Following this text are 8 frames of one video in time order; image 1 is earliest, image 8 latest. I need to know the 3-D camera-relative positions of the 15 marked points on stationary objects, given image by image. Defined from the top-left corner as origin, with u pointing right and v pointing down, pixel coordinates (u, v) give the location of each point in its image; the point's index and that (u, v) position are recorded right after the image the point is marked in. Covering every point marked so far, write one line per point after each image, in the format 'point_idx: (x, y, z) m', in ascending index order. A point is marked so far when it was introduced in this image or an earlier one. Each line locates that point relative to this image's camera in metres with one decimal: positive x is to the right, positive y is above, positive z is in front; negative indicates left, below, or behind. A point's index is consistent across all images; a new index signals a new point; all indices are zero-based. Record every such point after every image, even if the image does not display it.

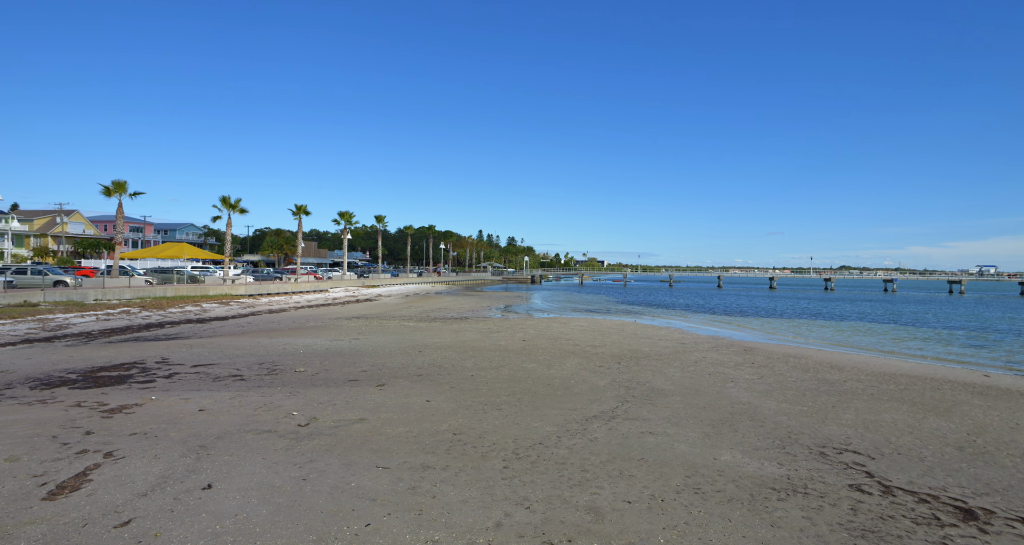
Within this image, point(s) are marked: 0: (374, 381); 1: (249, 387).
0: (-2.4, -1.9, +9.9) m
1: (-4.5, -2.0, +9.4) m
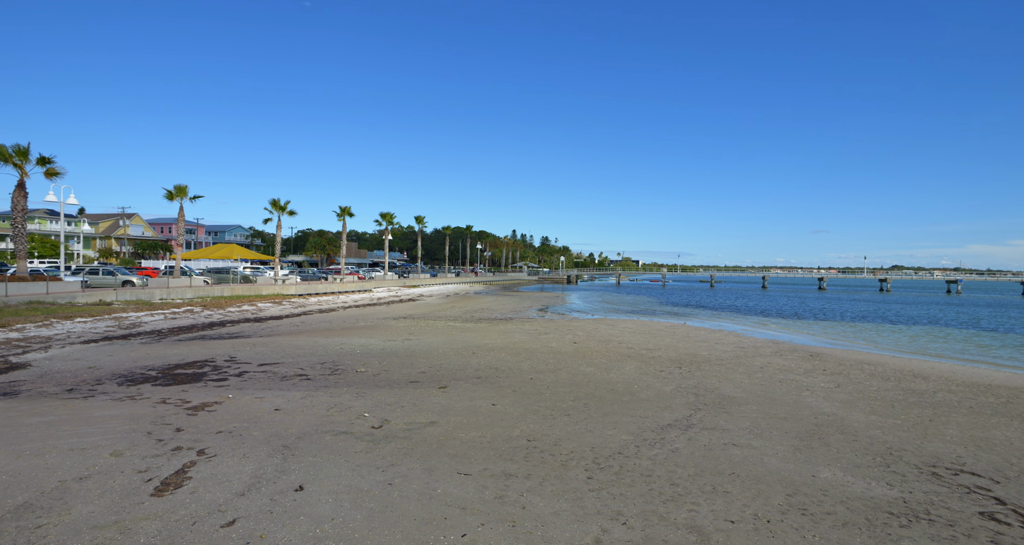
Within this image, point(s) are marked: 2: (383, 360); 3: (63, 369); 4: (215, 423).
0: (-1.4, -2.0, +10.0) m
1: (-3.5, -2.0, +9.7) m
2: (-3.3, -2.2, +13.9) m
3: (-11.5, -2.5, +14.0) m
4: (-3.7, -1.8, +6.7) m
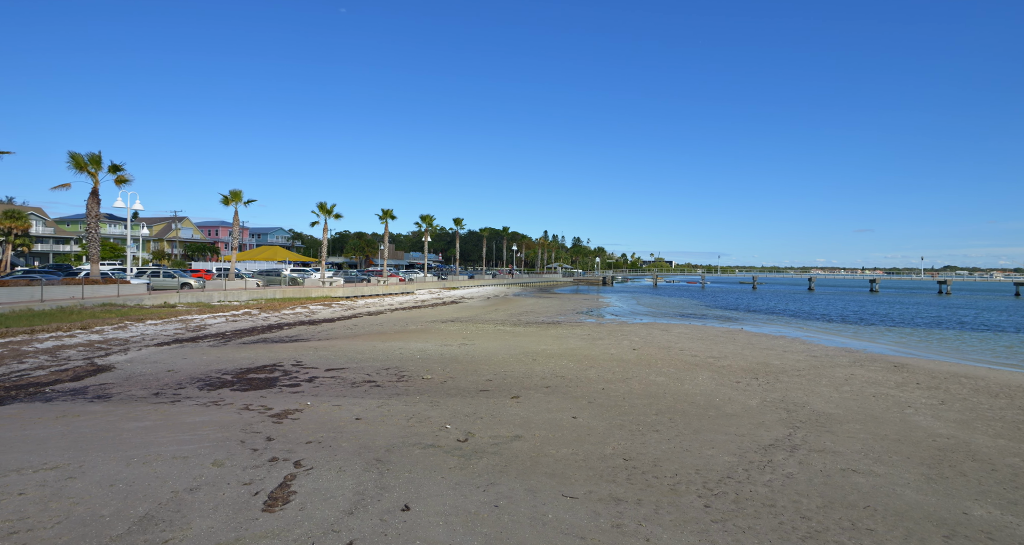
0: (-0.1, -2.1, +9.9) m
1: (-2.2, -2.2, +9.8) m
2: (-1.7, -2.4, +14.0) m
3: (-9.9, -2.7, +14.7) m
4: (-2.6, -2.0, +6.9) m
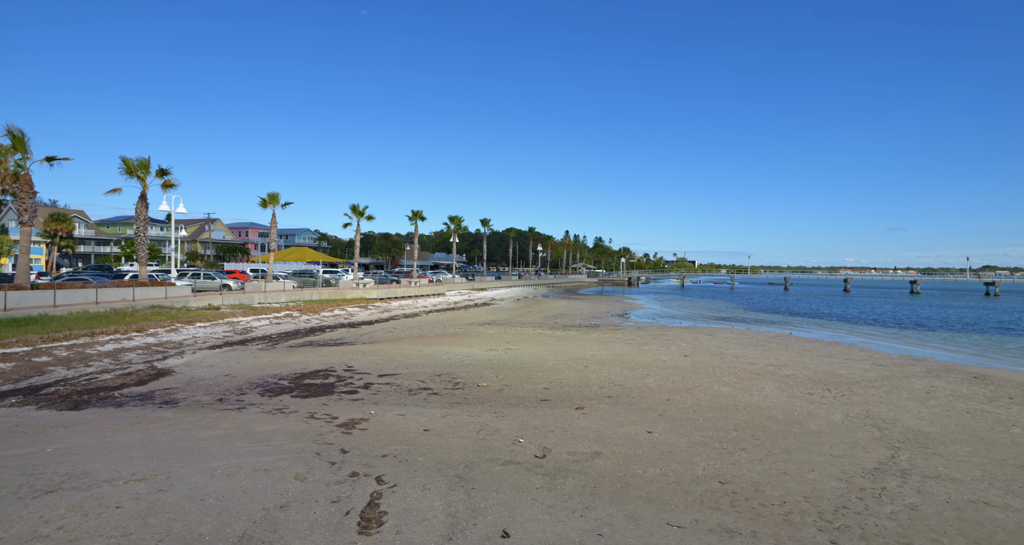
0: (+1.0, -2.3, +9.7) m
1: (-1.1, -2.3, +9.7) m
2: (-0.4, -2.6, +13.9) m
3: (-8.5, -2.8, +15.0) m
4: (-1.7, -2.1, +6.8) m
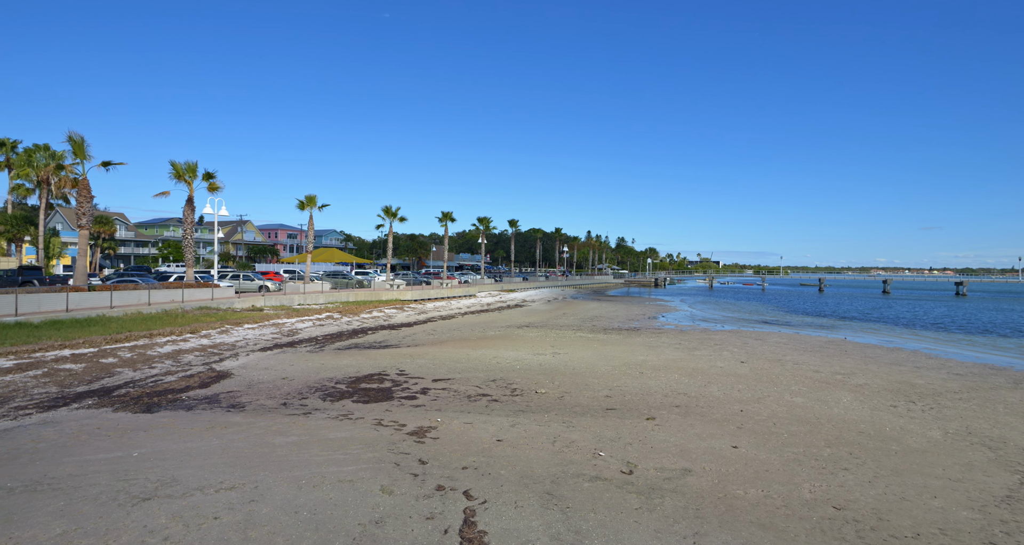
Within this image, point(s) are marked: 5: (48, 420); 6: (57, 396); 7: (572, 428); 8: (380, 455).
0: (+2.1, -2.4, +9.4) m
1: (0.0, -2.4, +9.6) m
2: (+1.0, -2.7, +13.7) m
3: (-7.0, -3.0, +15.3) m
4: (-0.7, -2.2, +6.7) m
5: (-7.9, -2.5, +9.3) m
6: (-9.7, -2.6, +11.6) m
7: (+0.9, -2.3, +8.1) m
8: (-1.6, -2.2, +6.7) m
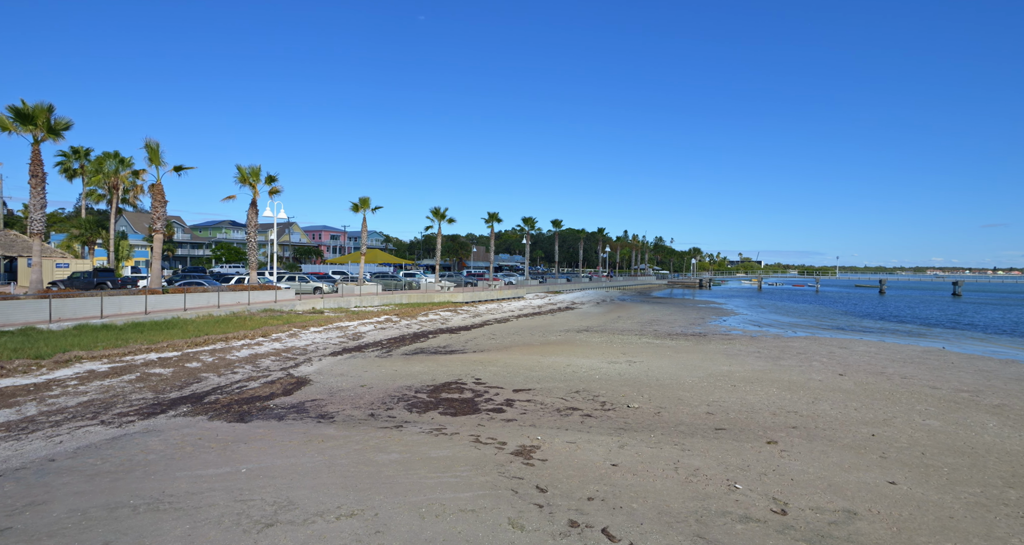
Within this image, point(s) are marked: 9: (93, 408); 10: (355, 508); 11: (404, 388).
0: (+3.8, -2.5, +8.6) m
1: (+1.7, -2.6, +9.0) m
2: (+3.0, -2.8, +13.0) m
3: (-4.8, -3.2, +15.4) m
4: (+0.6, -2.4, +6.2) m
5: (-6.2, -2.7, +9.4) m
6: (-7.8, -2.8, +11.9) m
7: (+2.4, -2.4, +7.5) m
8: (-0.2, -2.4, +6.3) m
9: (-8.4, -2.7, +11.0) m
10: (-1.6, -2.3, +5.4) m
11: (-2.9, -3.1, +14.6) m
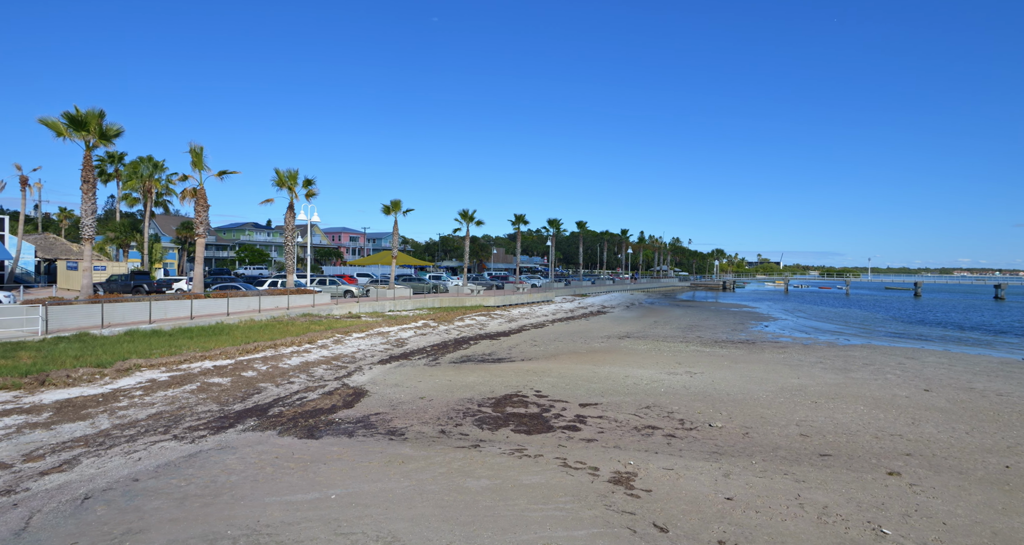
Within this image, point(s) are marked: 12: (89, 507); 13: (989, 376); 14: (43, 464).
0: (+5.1, -2.7, +7.9) m
1: (+3.0, -2.8, +8.4) m
2: (+4.6, -3.1, +12.3) m
3: (-3.1, -3.5, +15.1) m
4: (+1.8, -2.6, +5.7) m
5: (-4.9, -2.9, +9.3) m
6: (-6.3, -3.1, +11.8) m
7: (+3.6, -2.6, +6.8) m
8: (+0.9, -2.6, +5.8) m
9: (-6.9, -3.0, +10.9) m
10: (-0.4, -2.5, +5.0) m
11: (-1.2, -3.4, +14.2) m
12: (-4.8, -2.7, +6.2) m
13: (+16.1, -3.4, +18.1) m
14: (-6.8, -2.8, +8.0) m
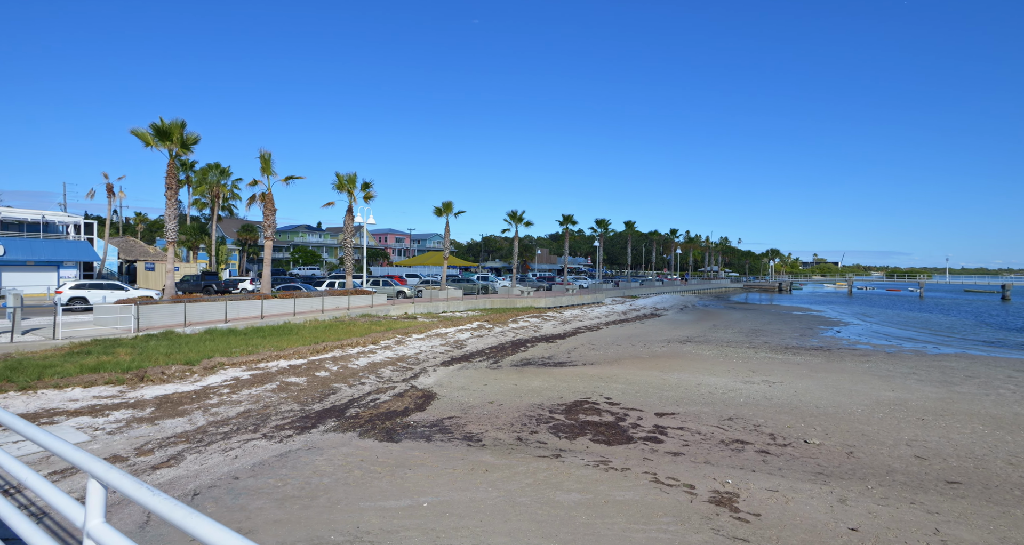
0: (+6.3, -2.8, +7.1) m
1: (+4.3, -2.9, +7.8) m
2: (+6.2, -3.2, +11.5) m
3: (-1.2, -3.5, +15.1) m
4: (+2.8, -2.6, +5.2) m
5: (-3.5, -3.0, +9.4) m
6: (-4.7, -3.1, +12.1) m
7: (+4.8, -2.7, +6.2) m
8: (+2.0, -2.6, +5.4) m
9: (-5.4, -3.0, +11.3) m
10: (+0.5, -2.6, +4.7) m
11: (+0.6, -3.4, +14.0) m
12: (-3.7, -2.7, +6.4) m
13: (+18.2, -3.6, +16.2) m
14: (-5.5, -2.8, +8.3) m
